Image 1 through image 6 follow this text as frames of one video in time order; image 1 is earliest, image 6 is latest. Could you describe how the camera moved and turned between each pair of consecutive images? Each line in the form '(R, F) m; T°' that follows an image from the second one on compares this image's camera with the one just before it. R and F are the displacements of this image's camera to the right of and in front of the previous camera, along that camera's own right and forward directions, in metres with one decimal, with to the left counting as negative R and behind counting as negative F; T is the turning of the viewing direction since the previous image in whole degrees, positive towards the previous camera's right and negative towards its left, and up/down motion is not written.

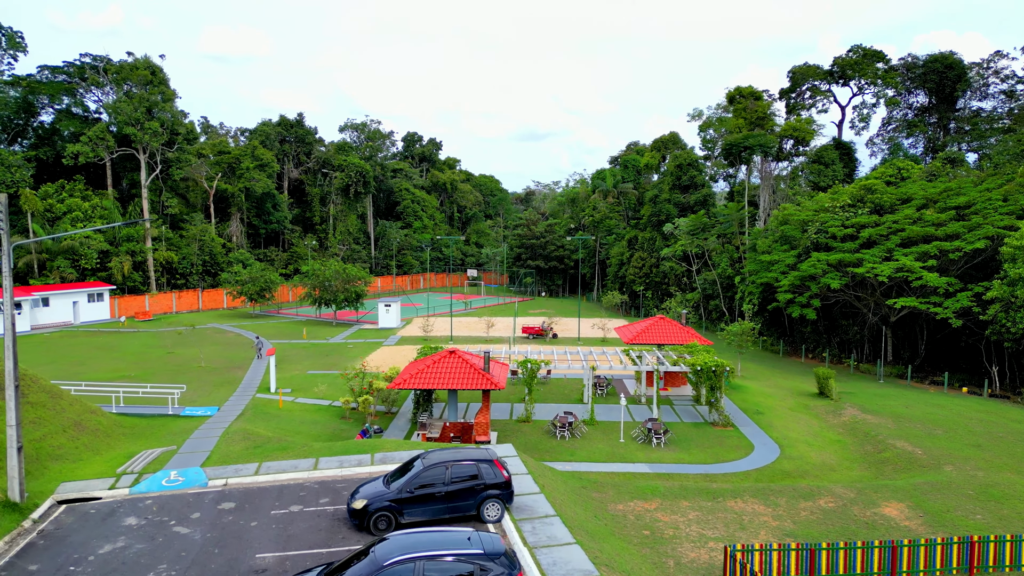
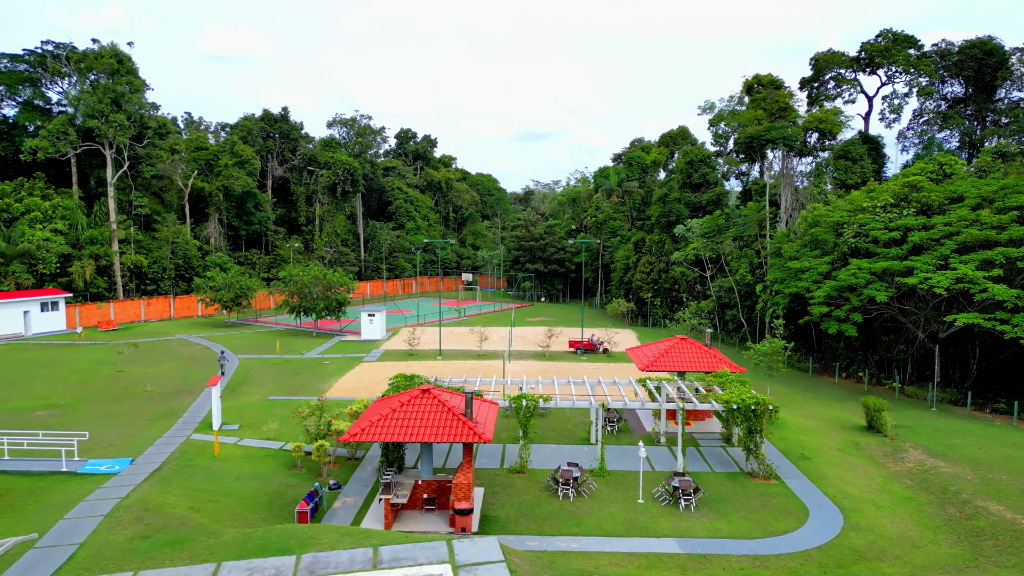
(+0.2, +4.7) m; 0°
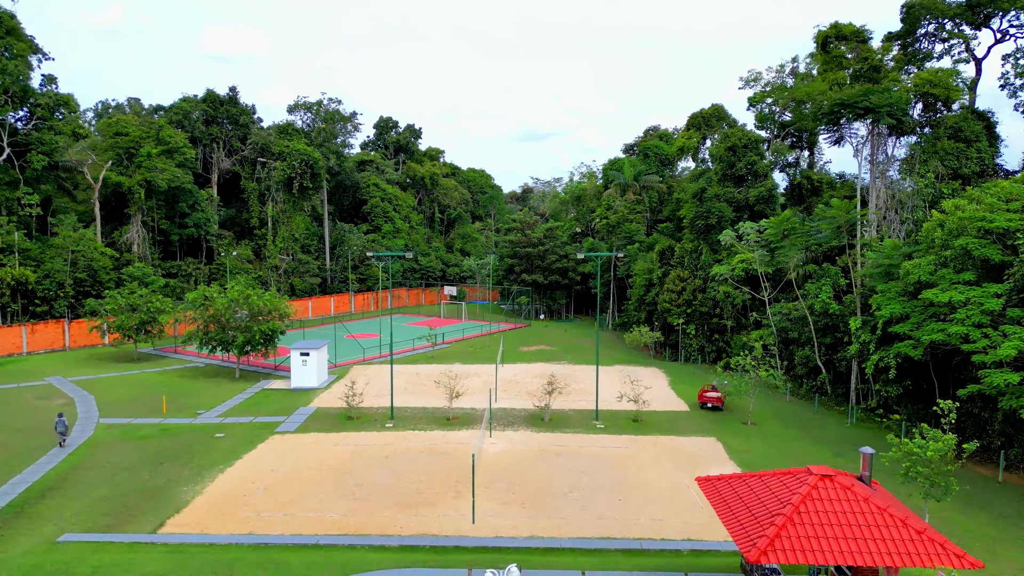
(+0.7, +12.7) m; 0°
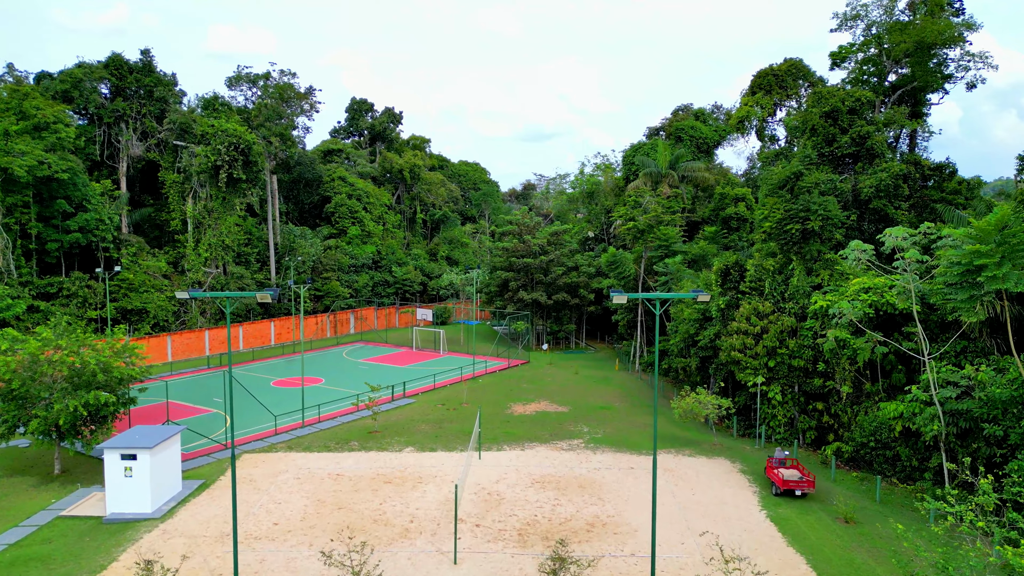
(+0.7, +14.6) m; 0°
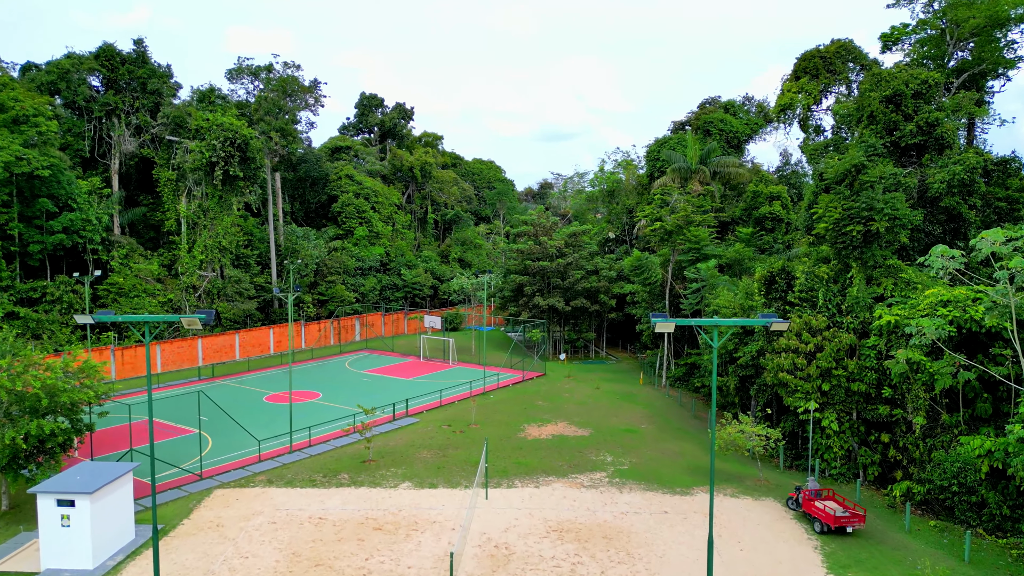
(+0.1, +3.4) m; -1°
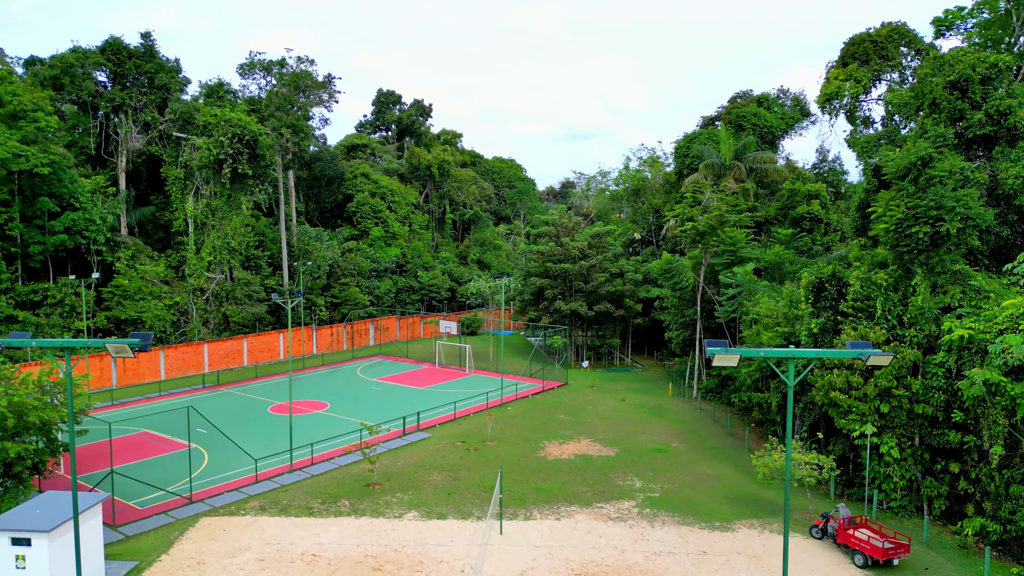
(+0.1, +2.3) m; -2°
